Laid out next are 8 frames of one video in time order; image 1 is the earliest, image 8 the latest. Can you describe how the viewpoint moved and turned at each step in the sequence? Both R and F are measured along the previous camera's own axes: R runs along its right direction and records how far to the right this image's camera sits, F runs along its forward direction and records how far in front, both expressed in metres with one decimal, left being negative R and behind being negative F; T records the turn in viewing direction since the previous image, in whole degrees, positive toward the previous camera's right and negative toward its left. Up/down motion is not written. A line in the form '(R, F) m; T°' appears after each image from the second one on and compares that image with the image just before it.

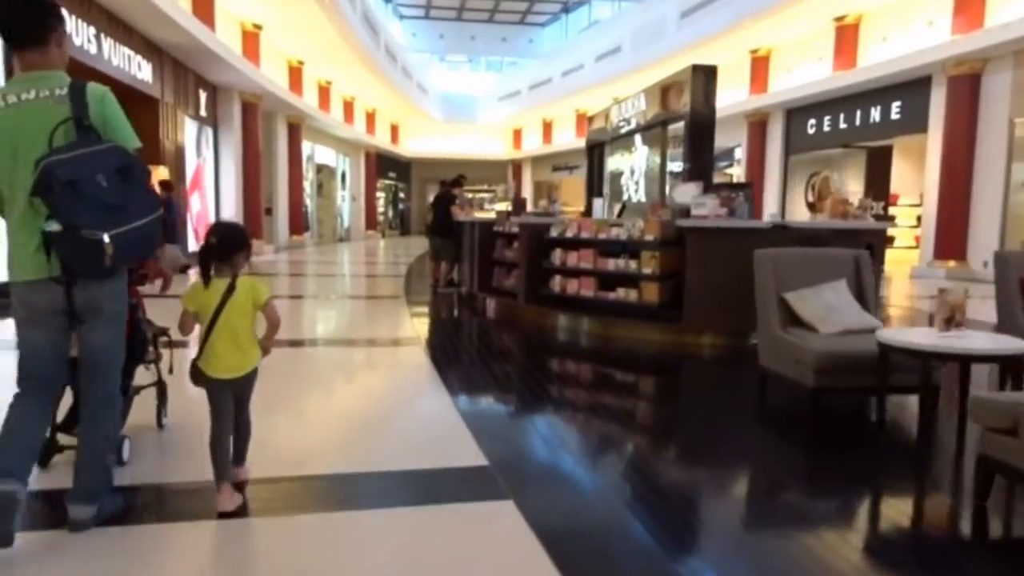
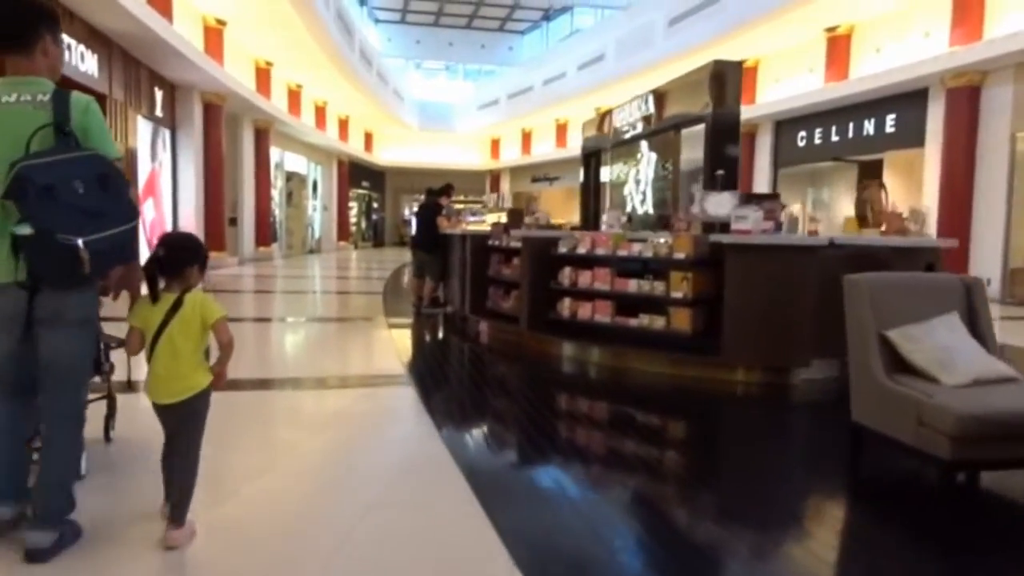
(-0.2, +0.7) m; +3°
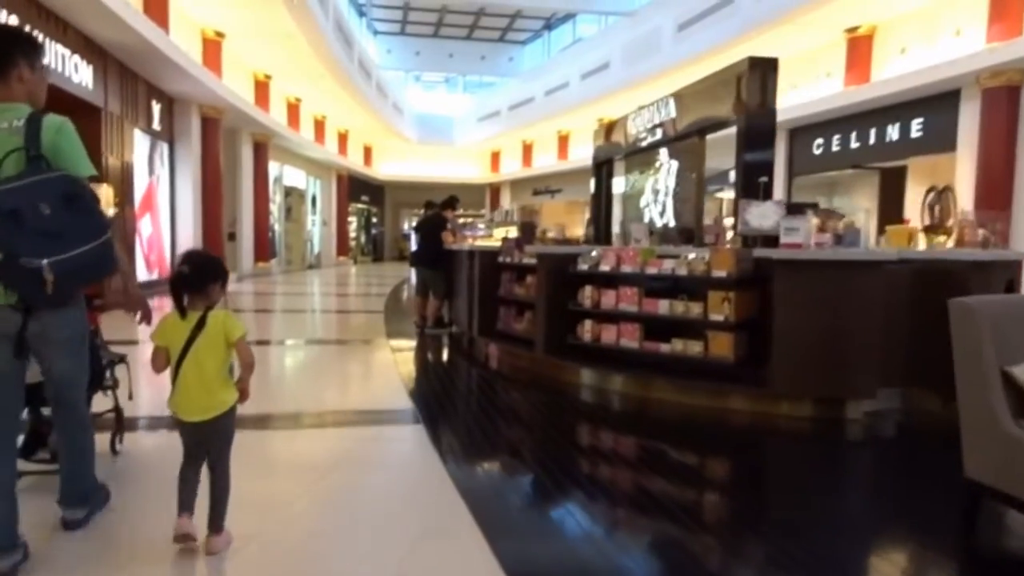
(-0.1, +0.5) m; 0°
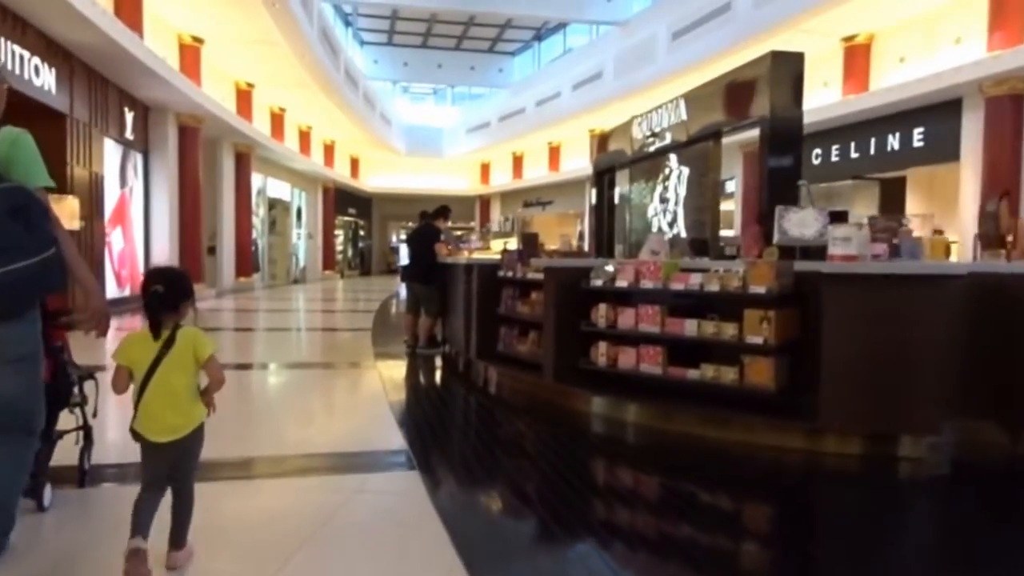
(-0.1, +0.5) m; +1°
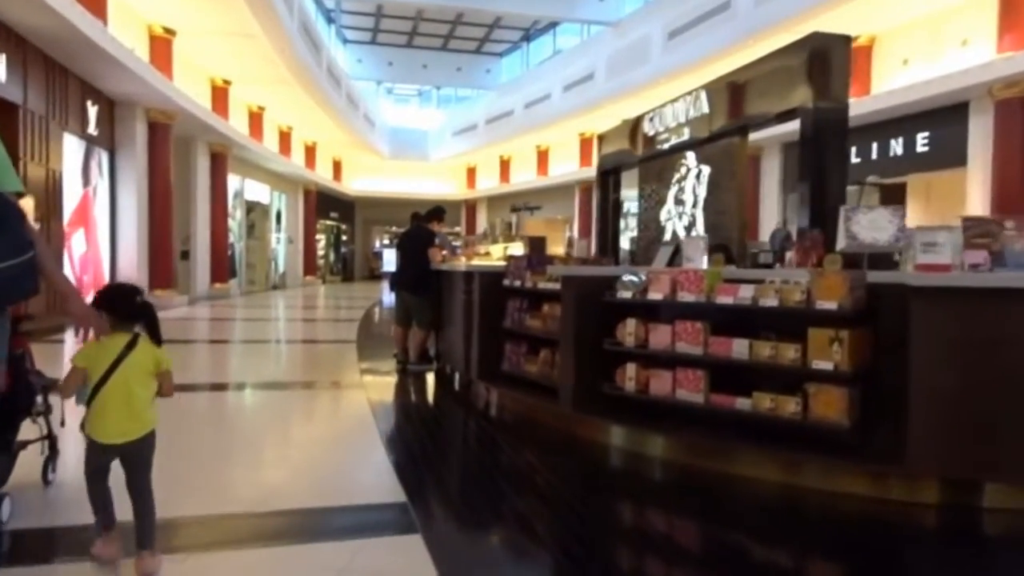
(-0.2, +0.6) m; +2°
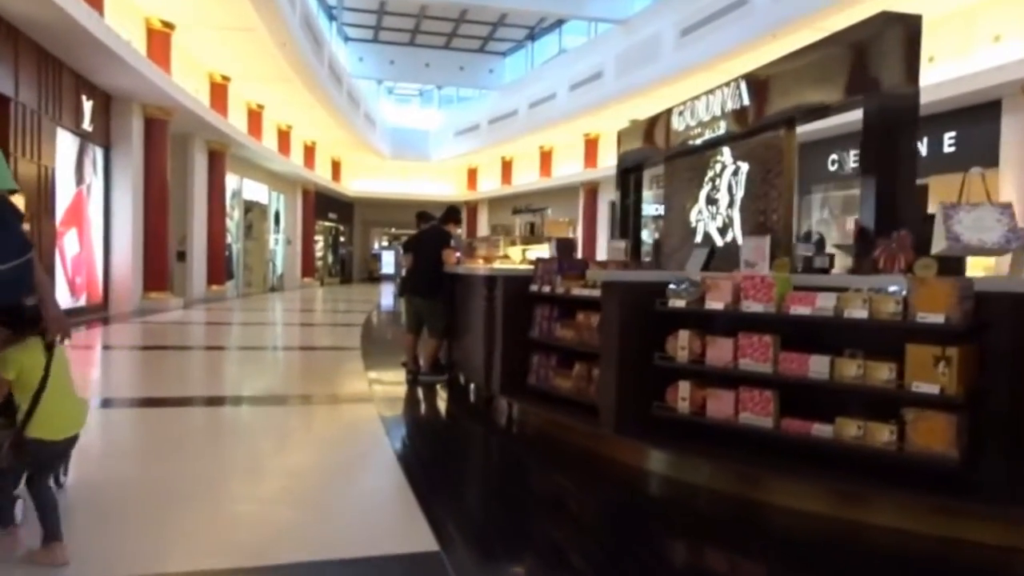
(-0.2, +0.4) m; 0°
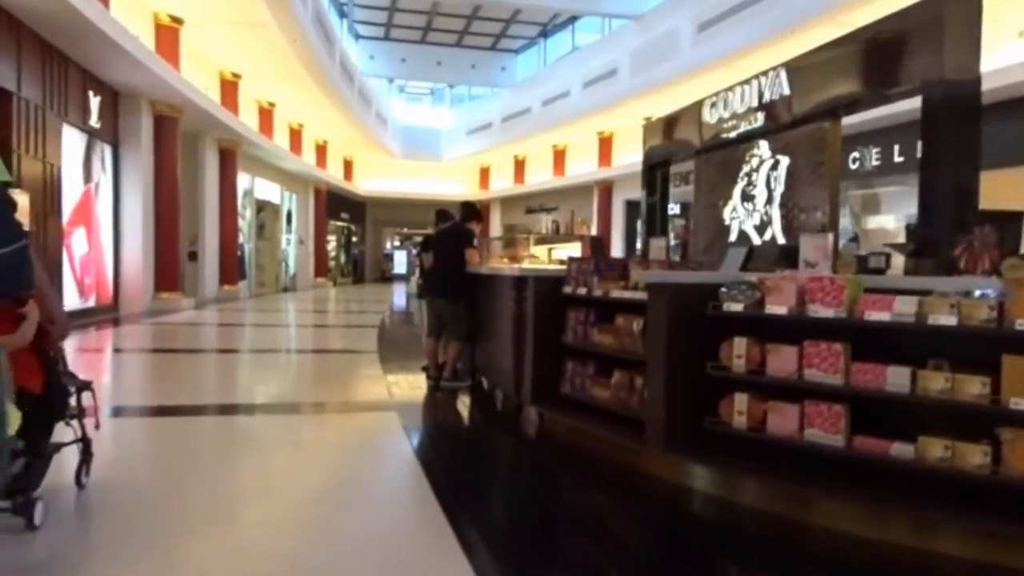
(-0.1, +0.2) m; -1°
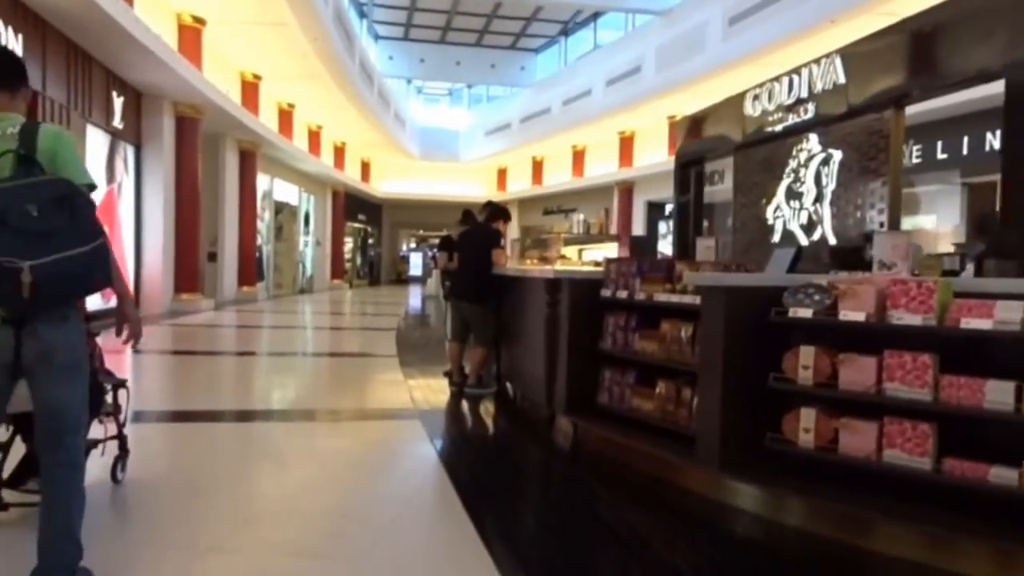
(-0.1, +0.2) m; -1°
